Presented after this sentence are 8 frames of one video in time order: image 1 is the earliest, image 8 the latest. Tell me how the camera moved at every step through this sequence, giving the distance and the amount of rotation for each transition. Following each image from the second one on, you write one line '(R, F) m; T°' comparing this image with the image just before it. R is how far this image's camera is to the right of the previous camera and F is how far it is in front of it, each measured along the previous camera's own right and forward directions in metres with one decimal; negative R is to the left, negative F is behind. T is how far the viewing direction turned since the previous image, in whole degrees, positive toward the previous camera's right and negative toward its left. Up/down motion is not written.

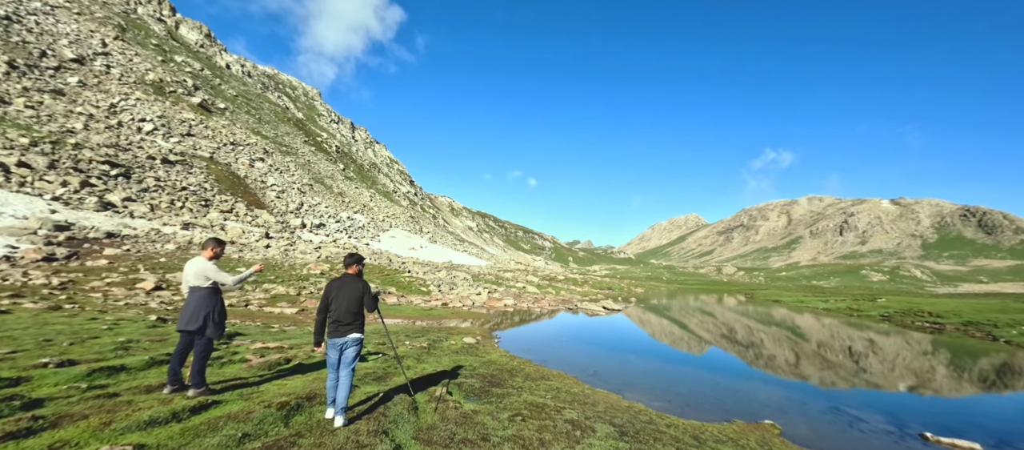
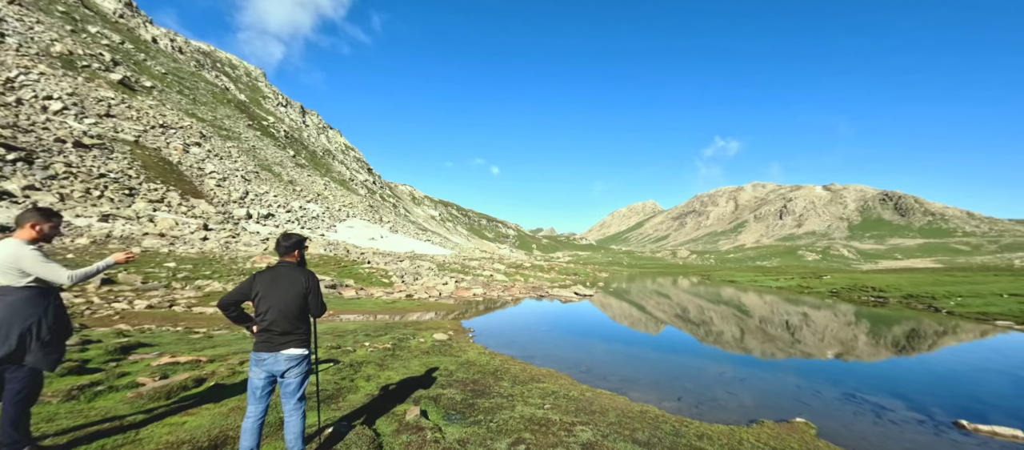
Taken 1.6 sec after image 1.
(-0.7, +2.8) m; +6°
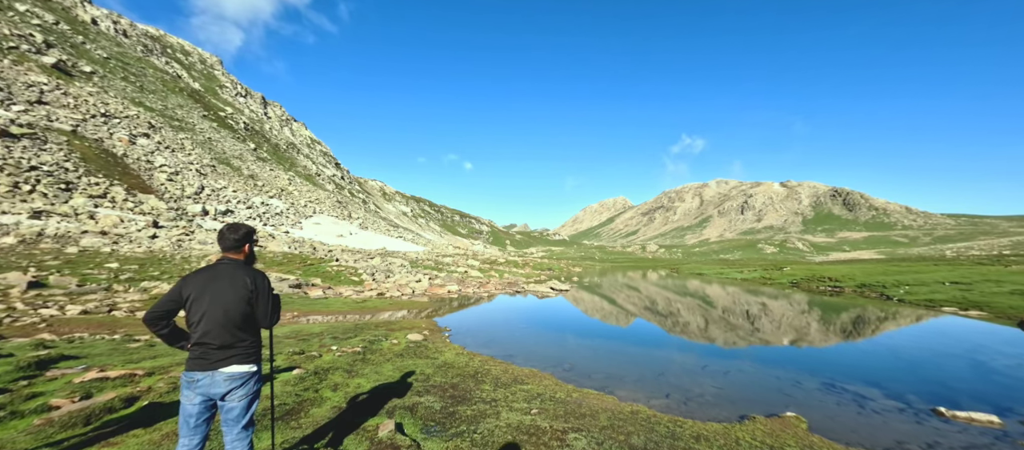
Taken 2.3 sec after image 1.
(-0.3, +0.9) m; +4°
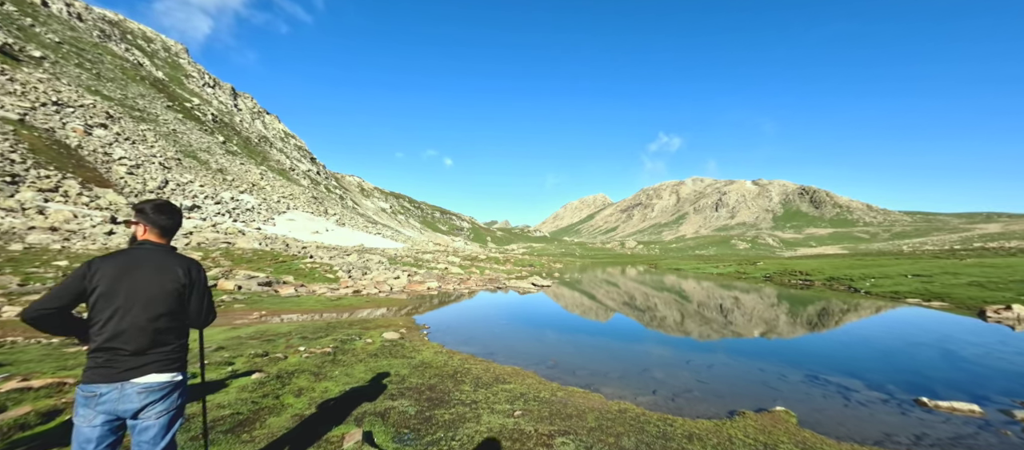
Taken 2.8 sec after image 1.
(0.0, +0.7) m; +3°
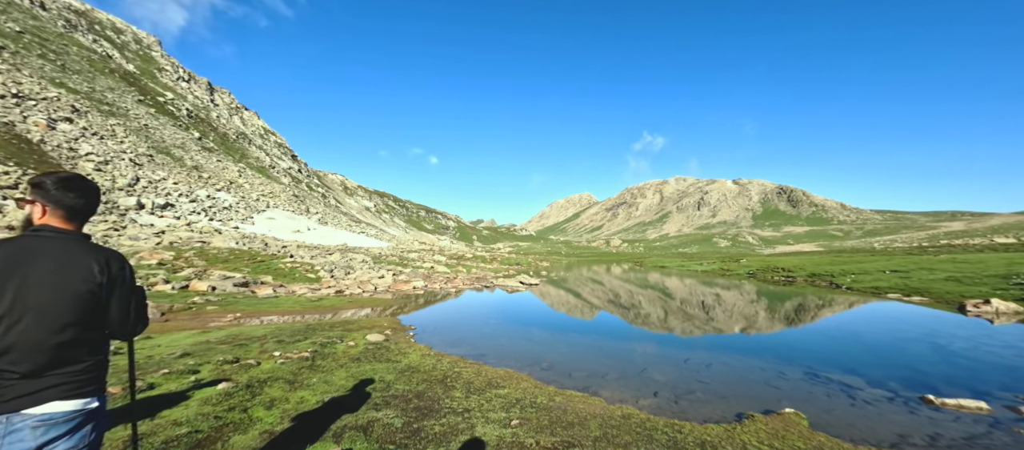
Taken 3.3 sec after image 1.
(-0.2, +0.8) m; +2°
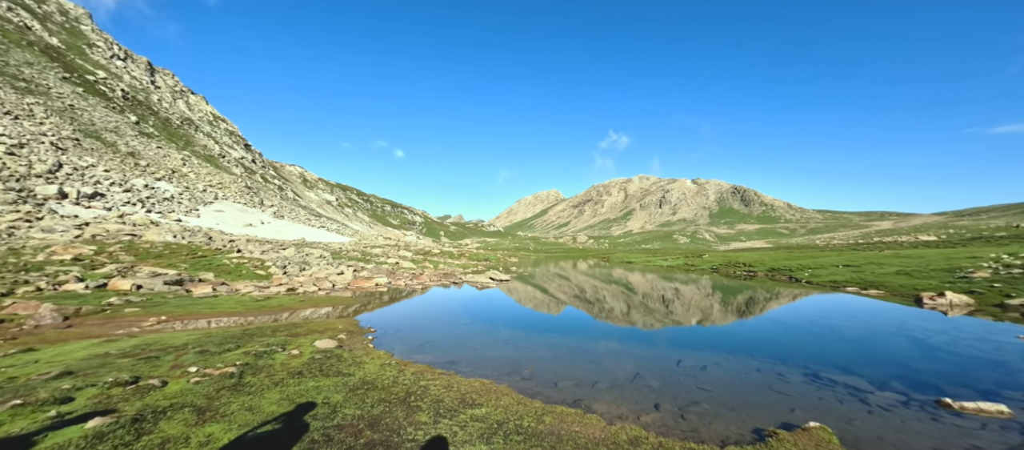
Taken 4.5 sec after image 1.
(-0.3, +2.0) m; +5°
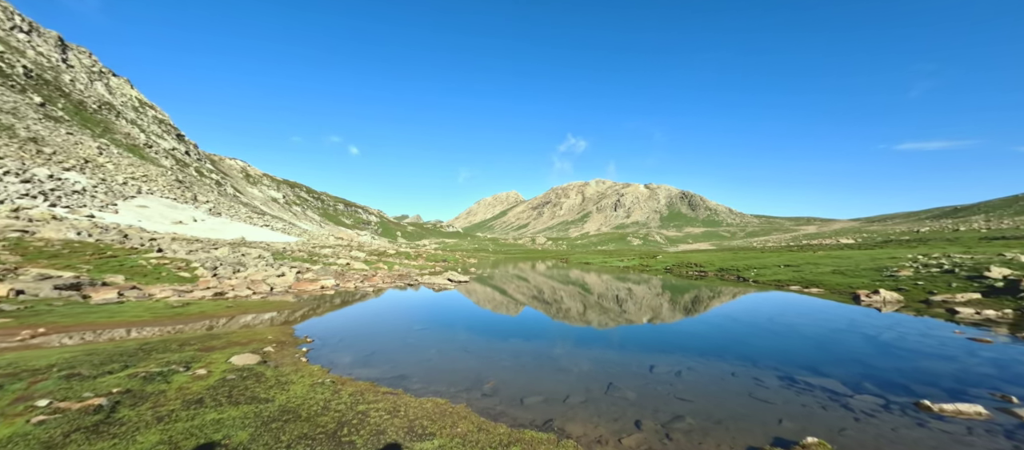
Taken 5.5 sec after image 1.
(0.0, +1.6) m; +6°
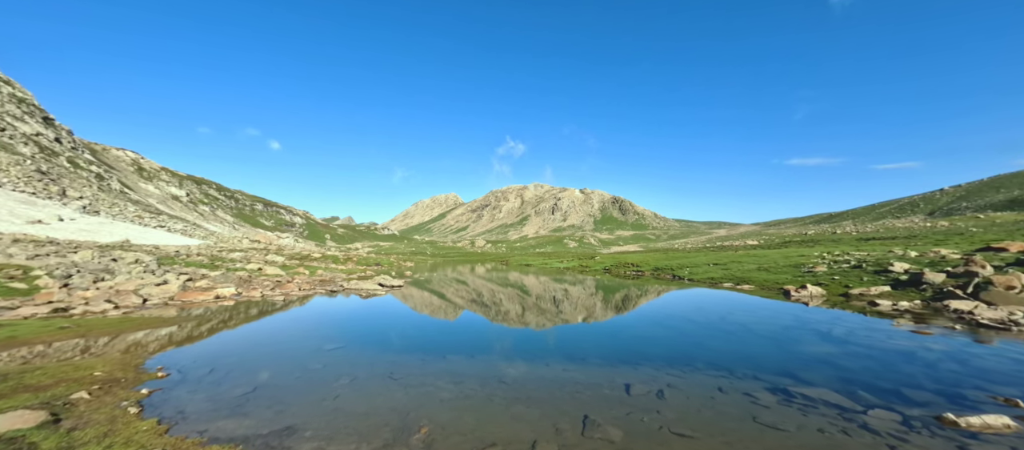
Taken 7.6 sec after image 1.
(-0.1, +3.2) m; +9°
